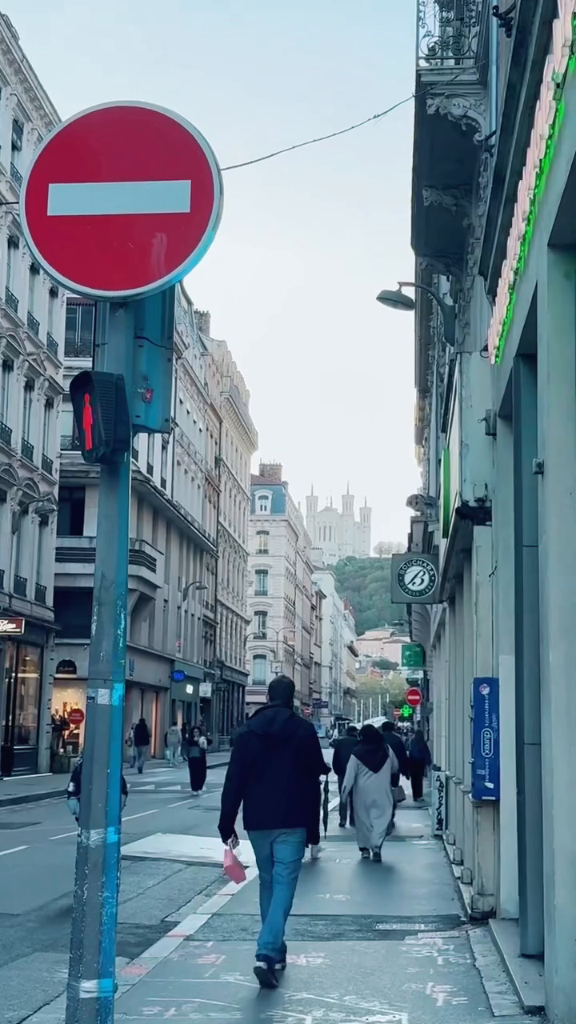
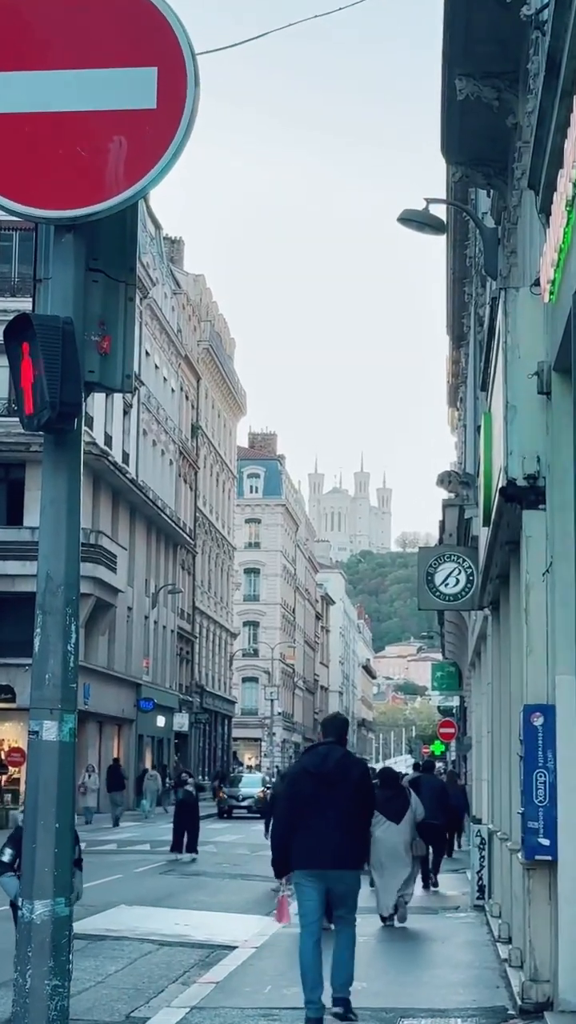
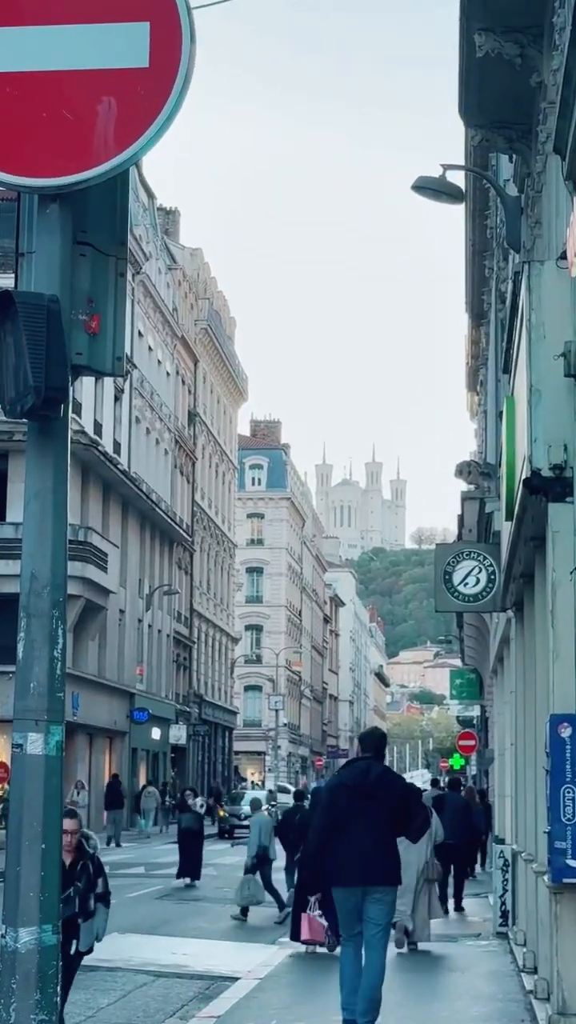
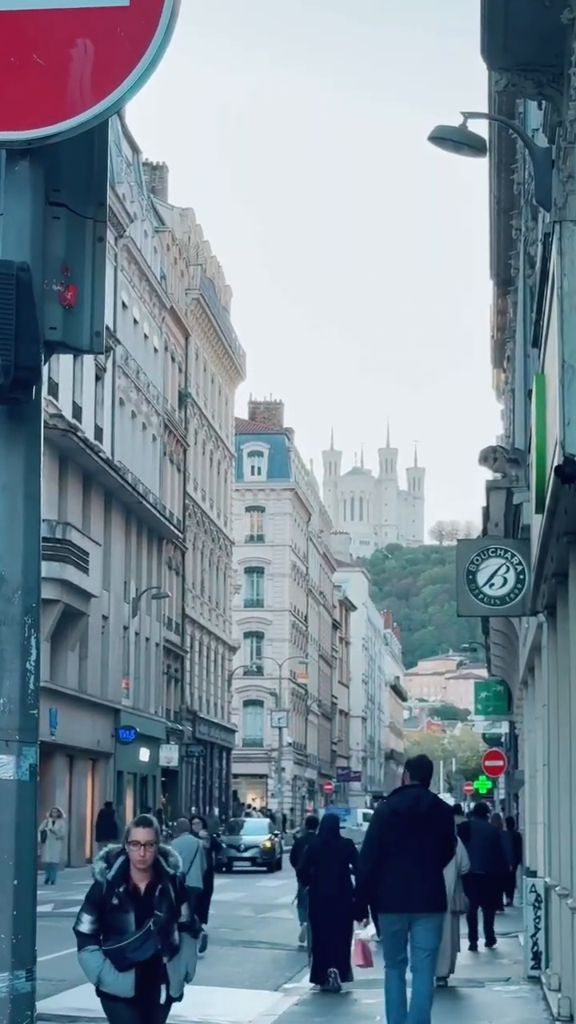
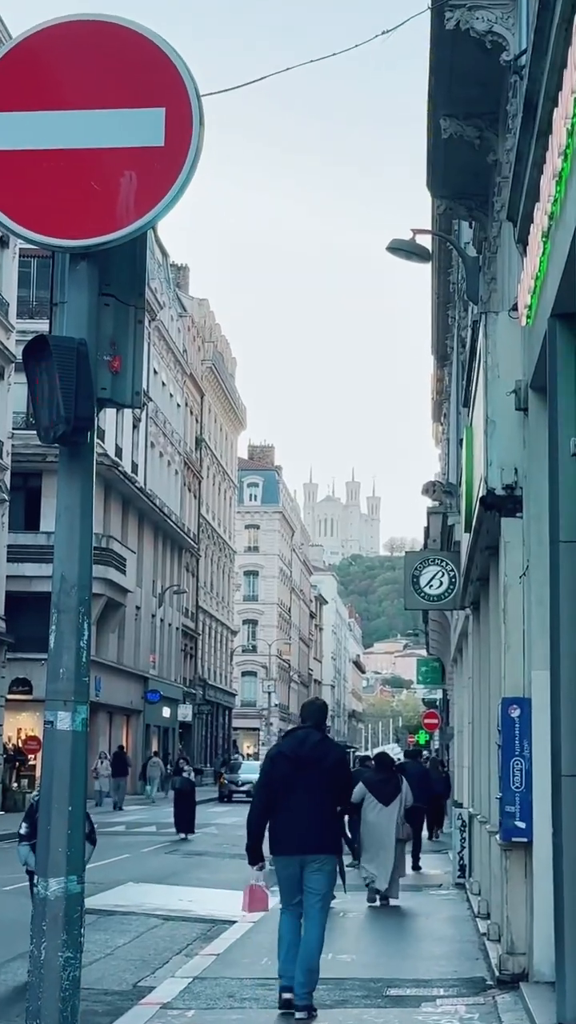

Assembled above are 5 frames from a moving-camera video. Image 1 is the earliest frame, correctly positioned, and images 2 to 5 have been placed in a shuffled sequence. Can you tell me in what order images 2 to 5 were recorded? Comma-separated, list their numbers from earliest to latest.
5, 2, 3, 4
